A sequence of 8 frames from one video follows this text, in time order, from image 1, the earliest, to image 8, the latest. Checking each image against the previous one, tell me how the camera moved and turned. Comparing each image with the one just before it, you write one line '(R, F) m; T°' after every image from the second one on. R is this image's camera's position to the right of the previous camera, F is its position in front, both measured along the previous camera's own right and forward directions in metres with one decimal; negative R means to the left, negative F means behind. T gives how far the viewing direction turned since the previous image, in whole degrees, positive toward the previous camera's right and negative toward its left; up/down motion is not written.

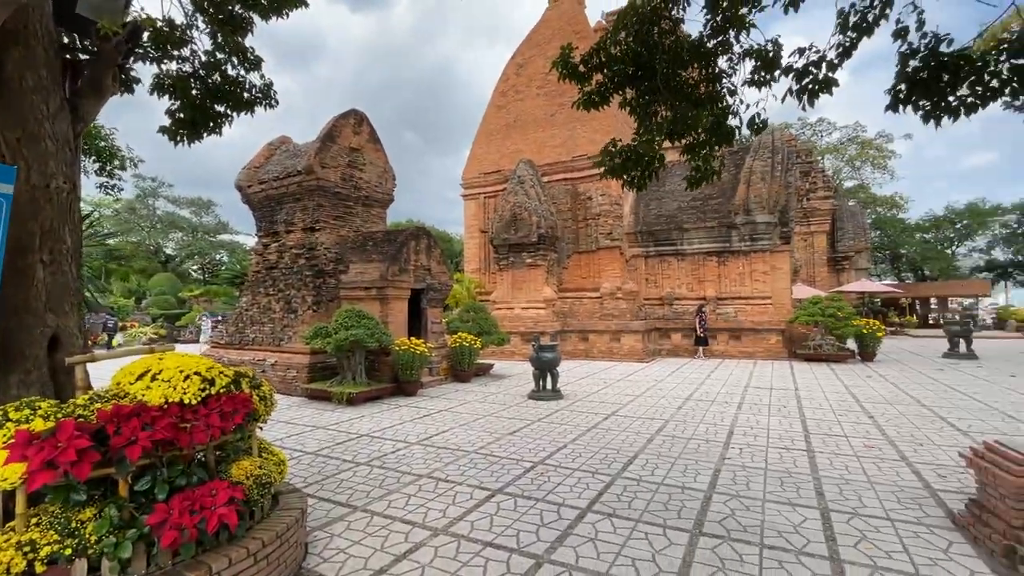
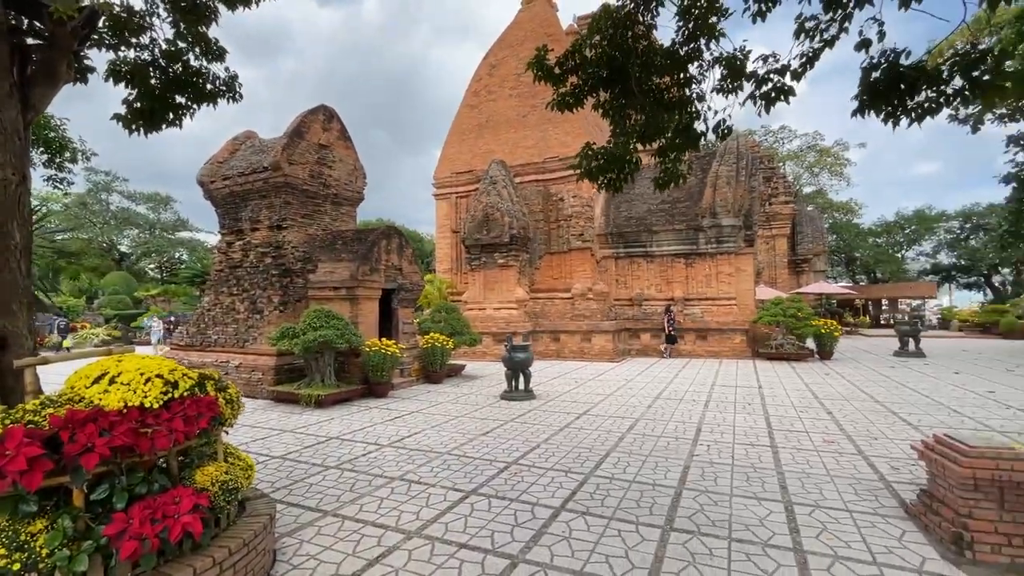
(0.0, 0.0) m; +3°
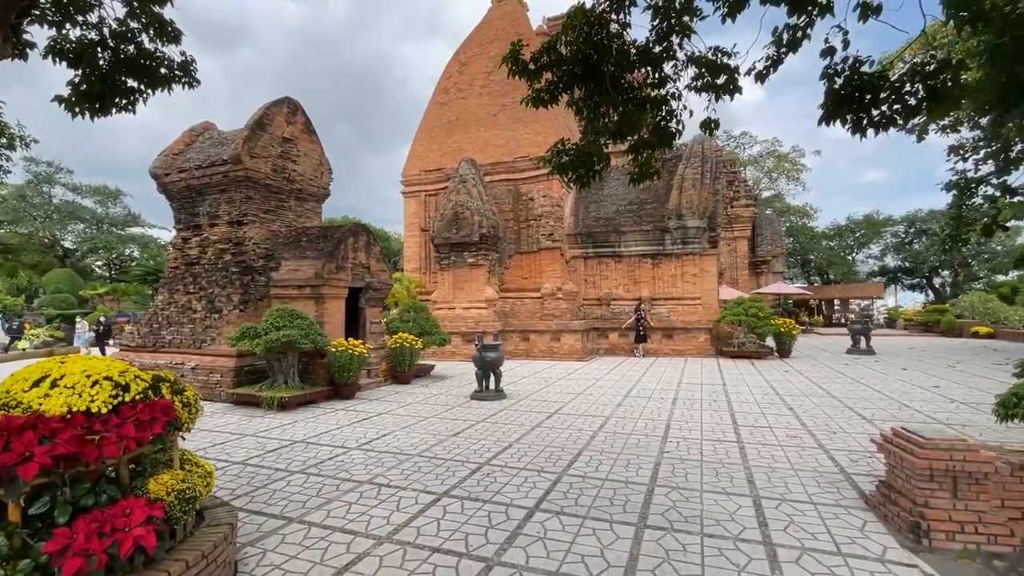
(0.0, +0.1) m; +4°
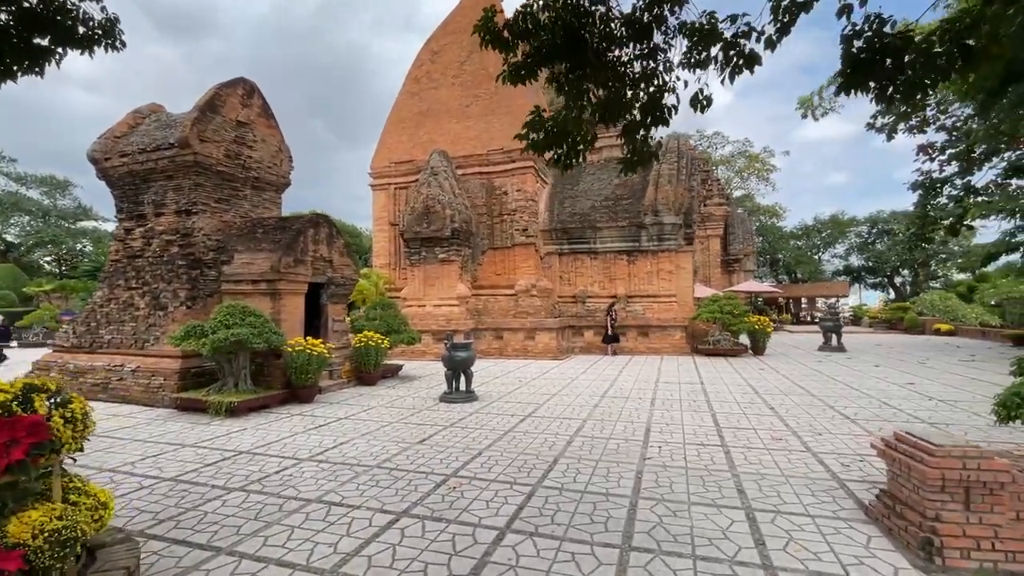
(0.0, +0.4) m; +3°
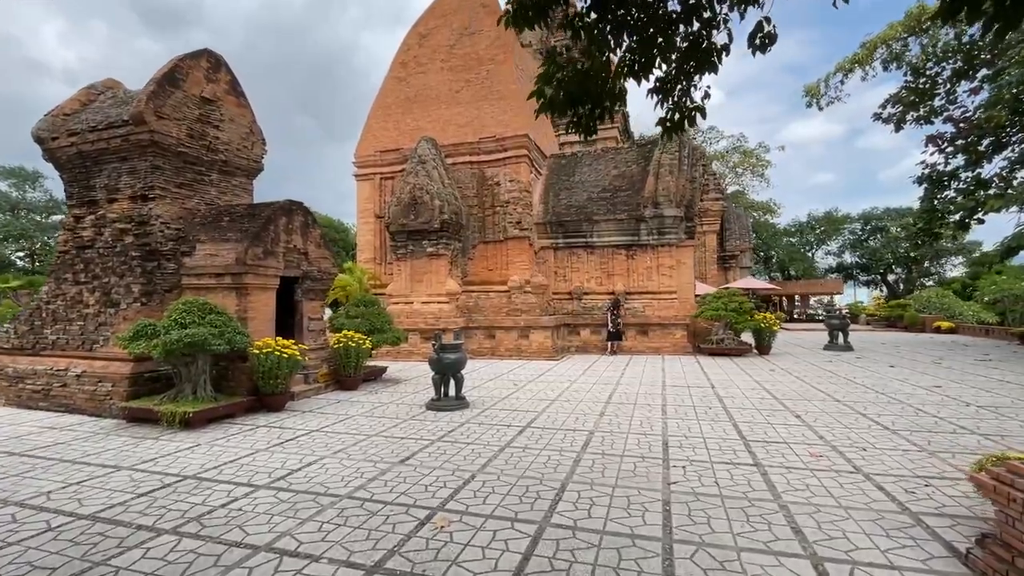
(-0.1, +0.7) m; +1°
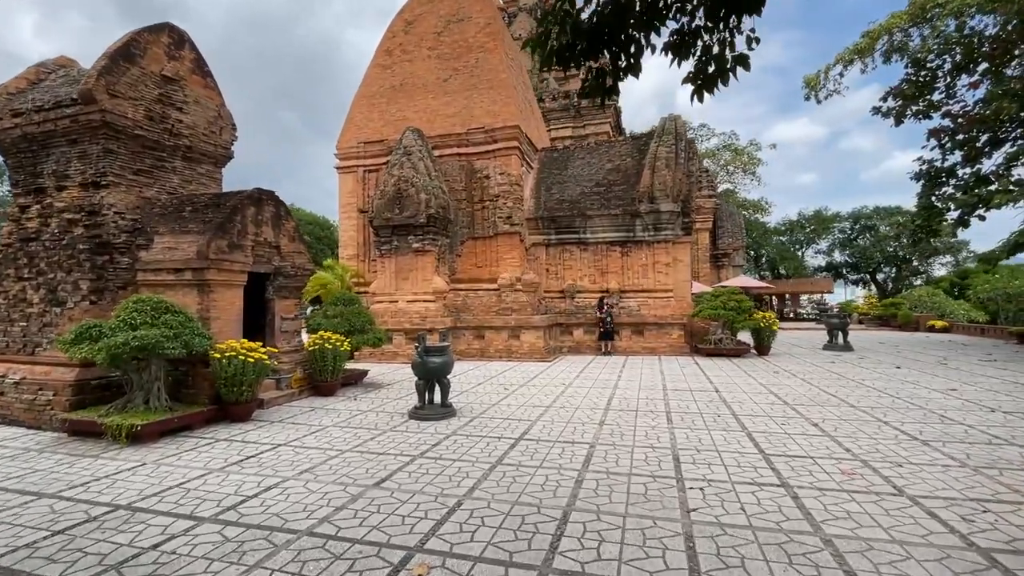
(0.0, +0.5) m; +1°
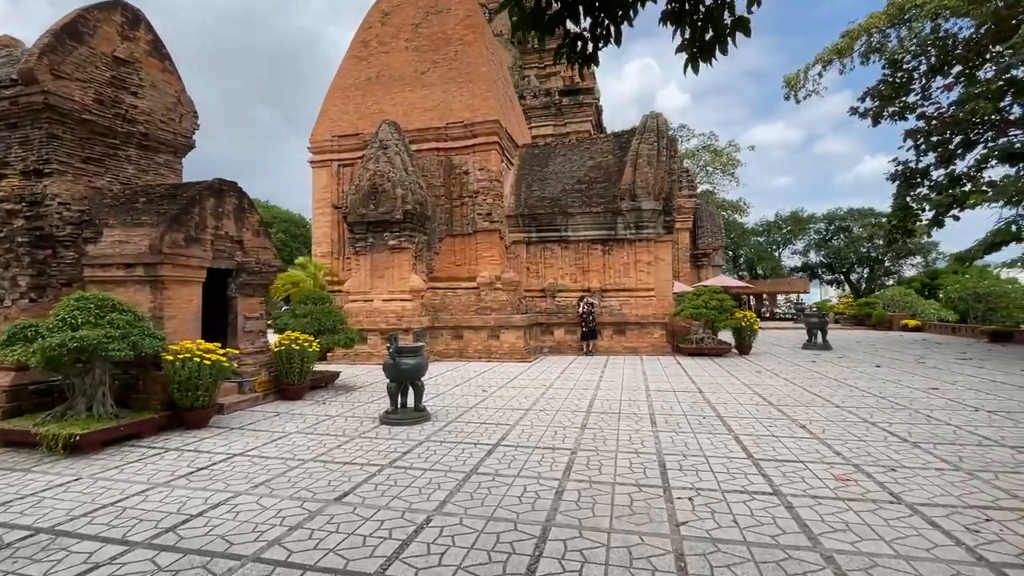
(0.0, +0.3) m; +2°
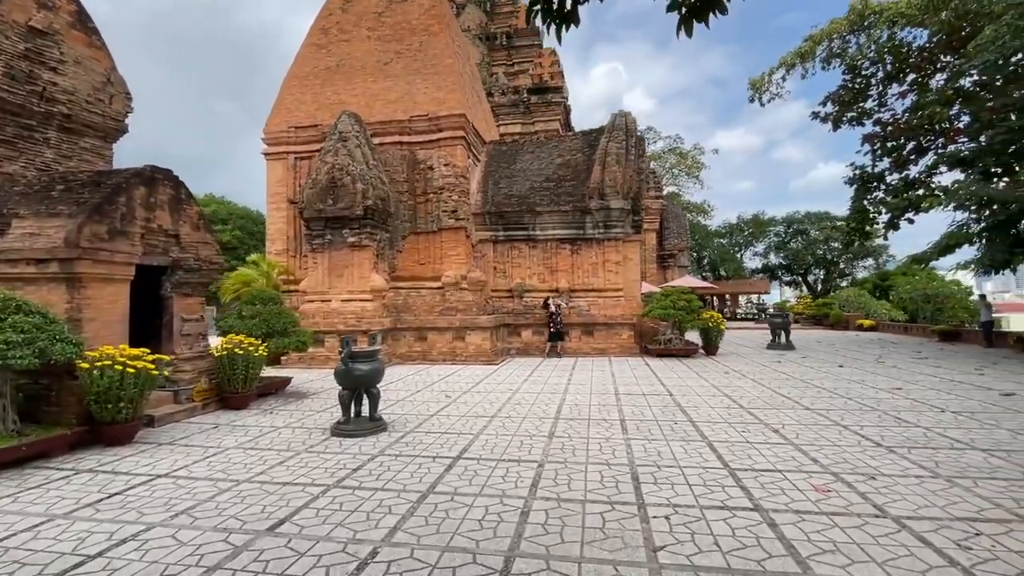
(0.0, +0.3) m; +4°
